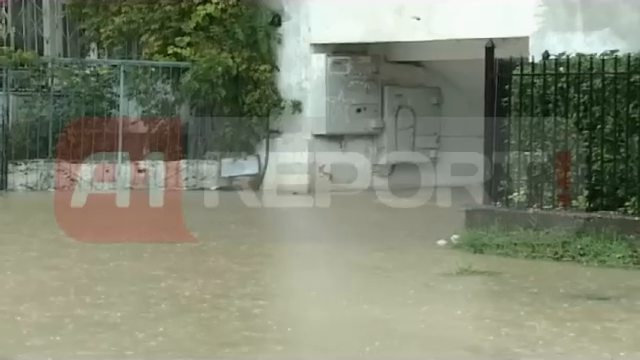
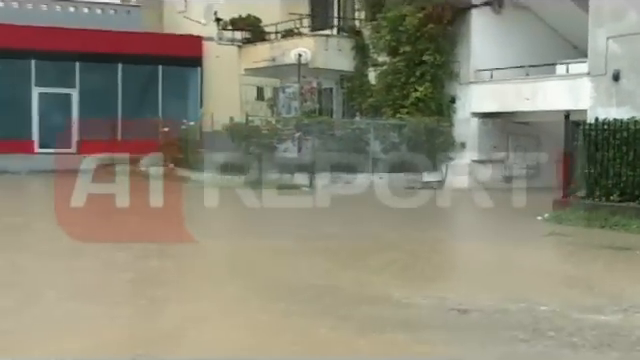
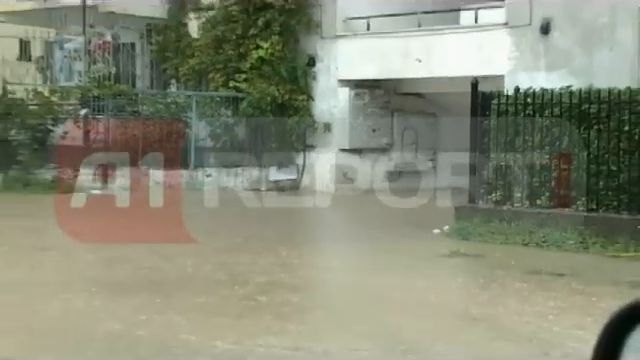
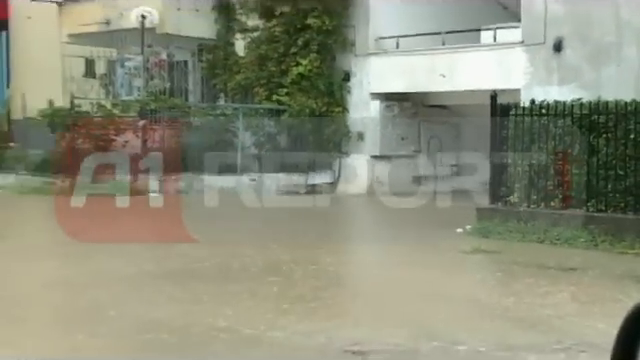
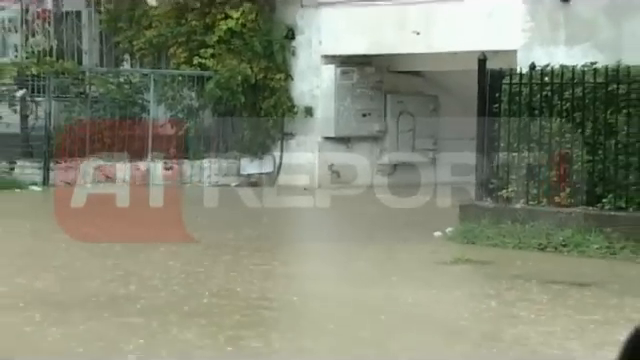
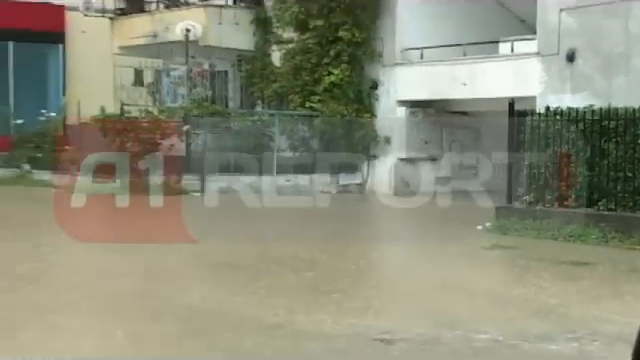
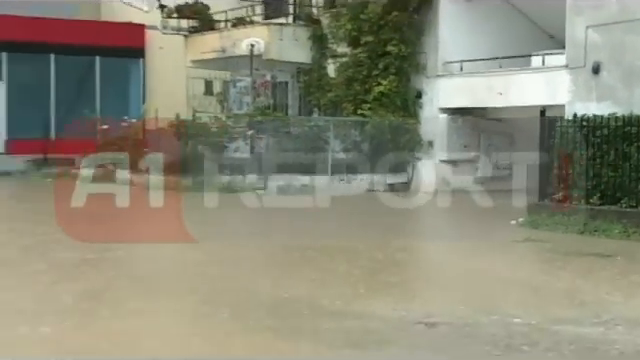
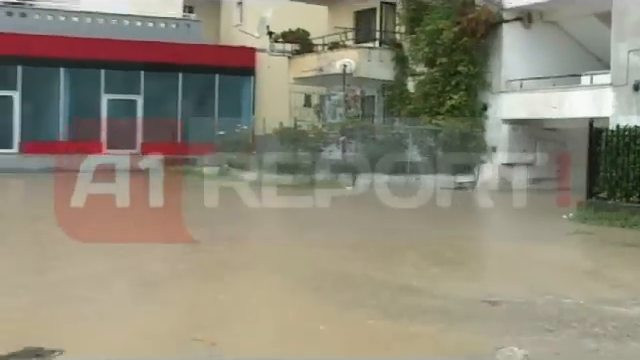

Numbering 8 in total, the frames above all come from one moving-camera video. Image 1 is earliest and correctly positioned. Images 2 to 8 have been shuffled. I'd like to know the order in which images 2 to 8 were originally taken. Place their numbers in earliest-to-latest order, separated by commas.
5, 3, 4, 6, 7, 2, 8
